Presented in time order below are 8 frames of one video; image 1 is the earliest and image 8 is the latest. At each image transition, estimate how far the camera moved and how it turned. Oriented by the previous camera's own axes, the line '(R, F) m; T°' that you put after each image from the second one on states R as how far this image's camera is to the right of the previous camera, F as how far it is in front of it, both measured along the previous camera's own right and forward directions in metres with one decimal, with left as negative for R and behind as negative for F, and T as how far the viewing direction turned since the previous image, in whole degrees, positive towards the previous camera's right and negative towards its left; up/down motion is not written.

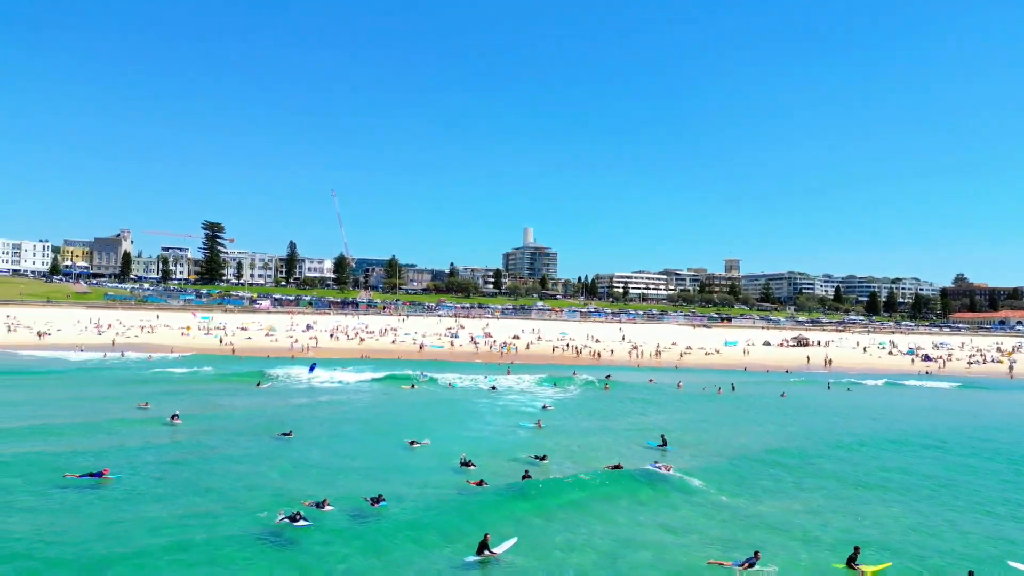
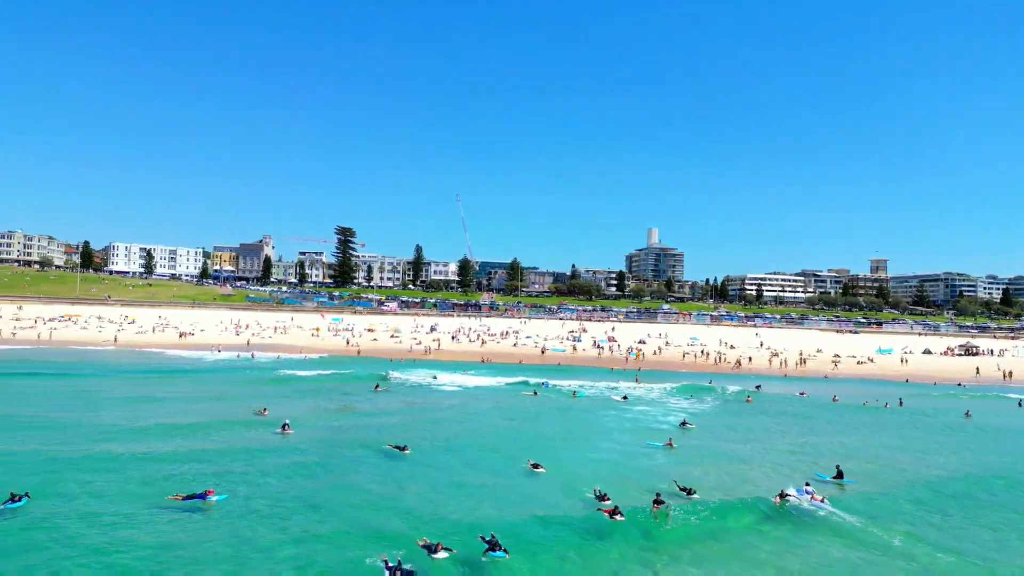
(-0.5, +3.7) m; -10°
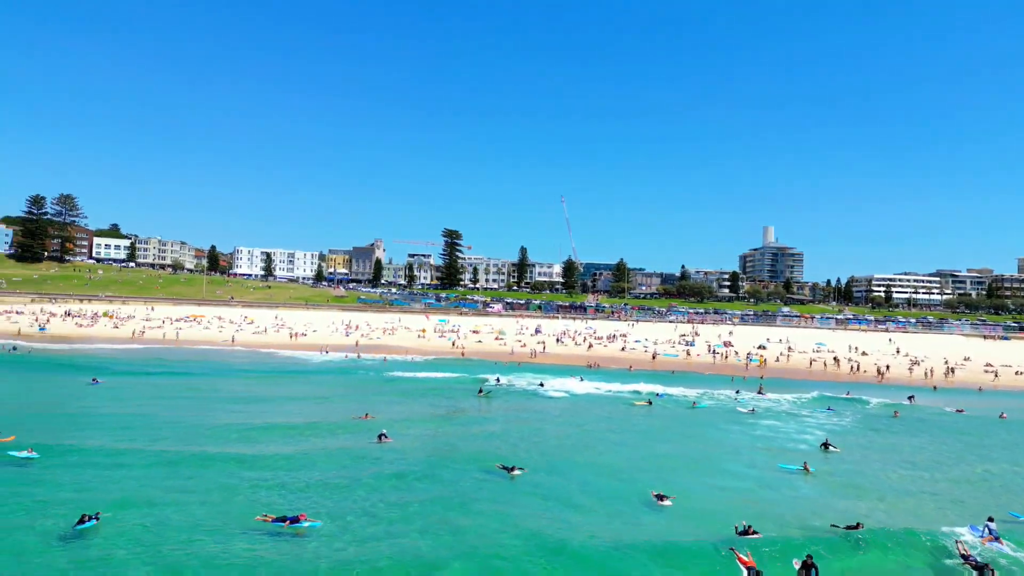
(-0.3, +2.6) m; -8°
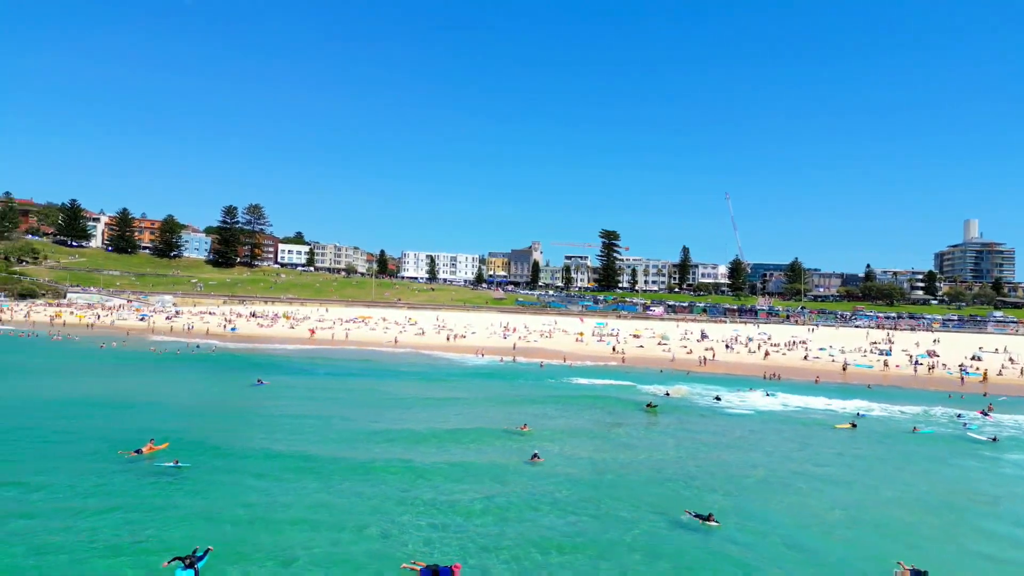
(-0.5, +3.0) m; -13°
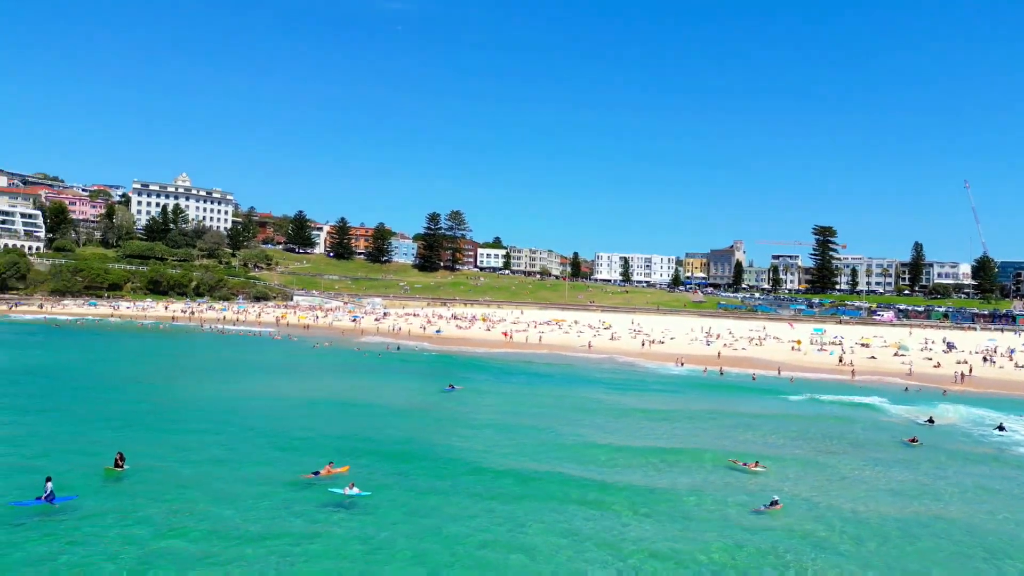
(-0.5, +2.7) m; -16°
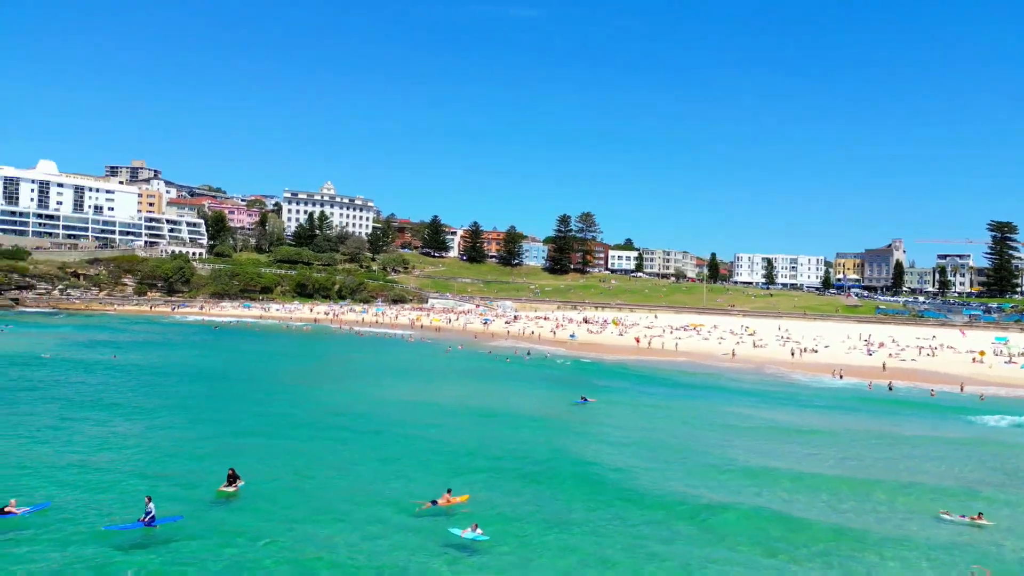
(-0.2, +1.7) m; -11°
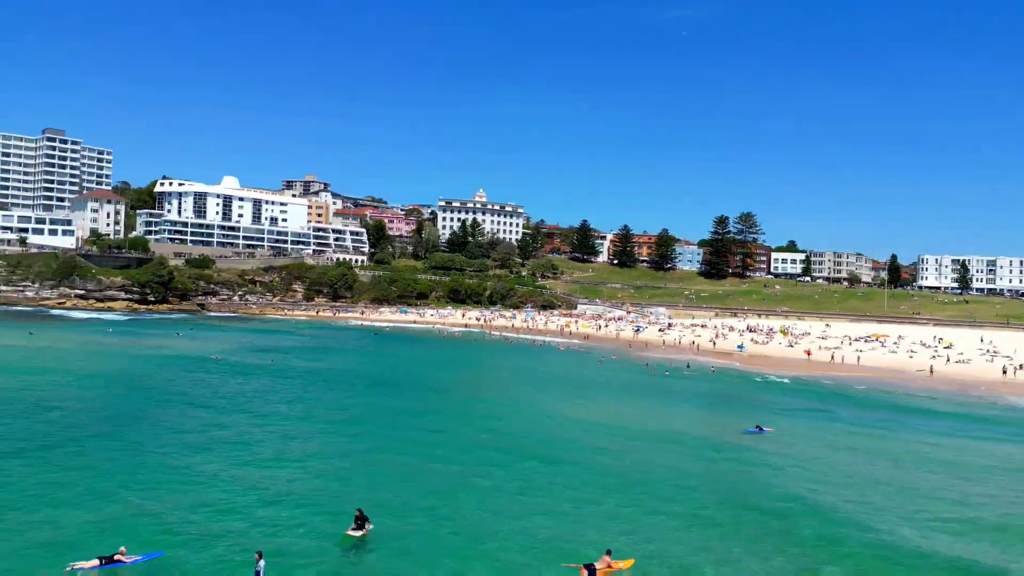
(-0.3, +1.7) m; -12°
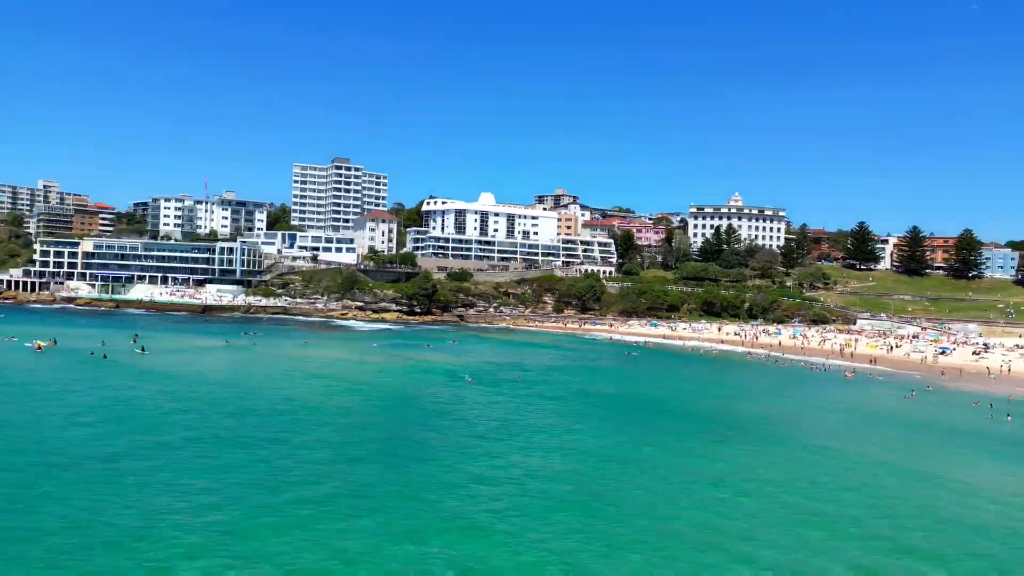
(-0.7, +2.3) m; -20°
